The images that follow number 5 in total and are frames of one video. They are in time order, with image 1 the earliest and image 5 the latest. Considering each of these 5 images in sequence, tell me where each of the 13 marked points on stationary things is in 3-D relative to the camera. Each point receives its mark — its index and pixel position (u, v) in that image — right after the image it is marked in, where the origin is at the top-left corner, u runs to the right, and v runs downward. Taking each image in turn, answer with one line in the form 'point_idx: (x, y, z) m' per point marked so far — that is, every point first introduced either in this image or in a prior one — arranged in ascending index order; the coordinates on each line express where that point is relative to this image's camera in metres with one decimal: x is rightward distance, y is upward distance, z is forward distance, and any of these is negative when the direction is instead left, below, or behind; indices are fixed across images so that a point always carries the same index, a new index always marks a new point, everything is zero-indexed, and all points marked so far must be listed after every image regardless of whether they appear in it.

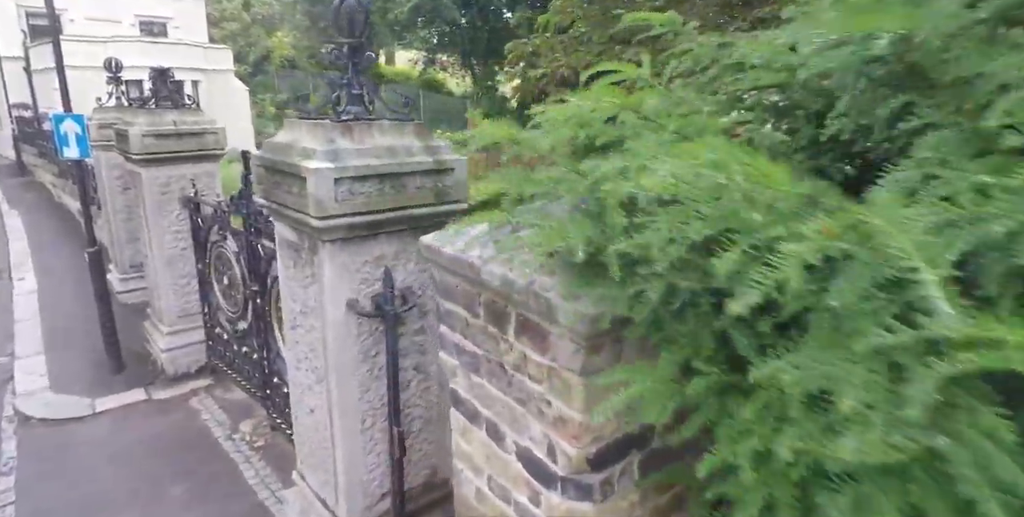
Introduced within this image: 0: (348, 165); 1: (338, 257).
0: (-0.7, +0.4, +2.6) m
1: (-0.8, 0.0, +2.7) m
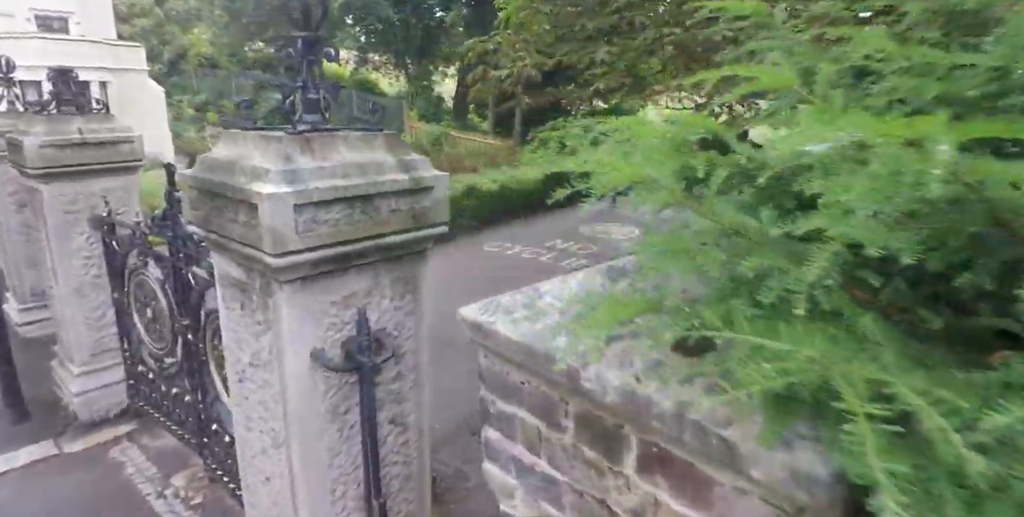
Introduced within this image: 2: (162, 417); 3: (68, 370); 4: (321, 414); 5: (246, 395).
0: (-0.7, +0.3, +2.1) m
1: (-0.8, -0.2, +2.2) m
2: (-2.8, -1.3, +4.8) m
3: (-3.9, -1.0, +5.1) m
4: (-0.8, -0.6, +2.4) m
5: (-1.1, -0.6, +2.5) m
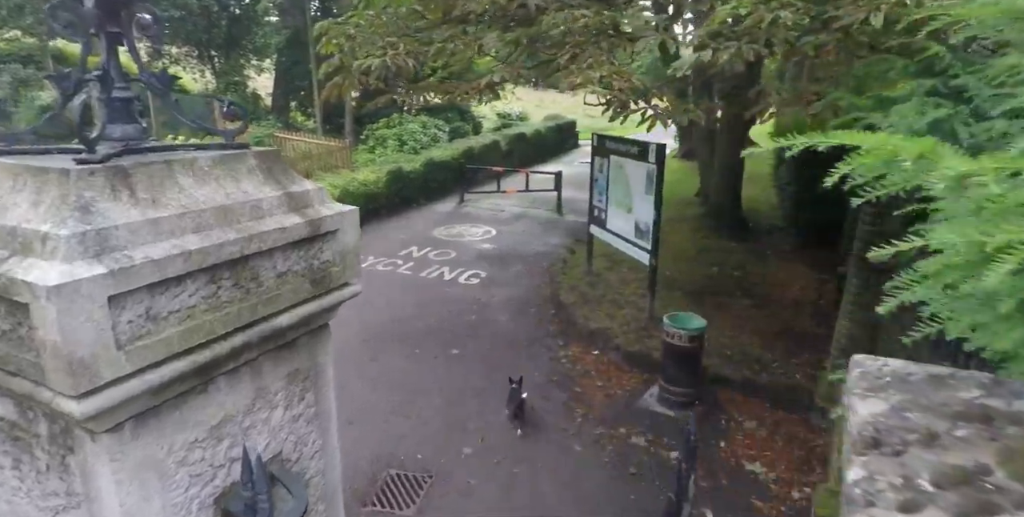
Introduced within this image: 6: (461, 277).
0: (-0.7, 0.0, +1.2) m
1: (-0.8, -0.4, +1.3) m
2: (-3.4, -1.7, +3.2) m
3: (-4.5, -1.5, +3.3) m
4: (-0.8, -0.9, +1.5) m
5: (-1.2, -0.9, +1.5) m
6: (-0.8, -0.3, +9.1) m
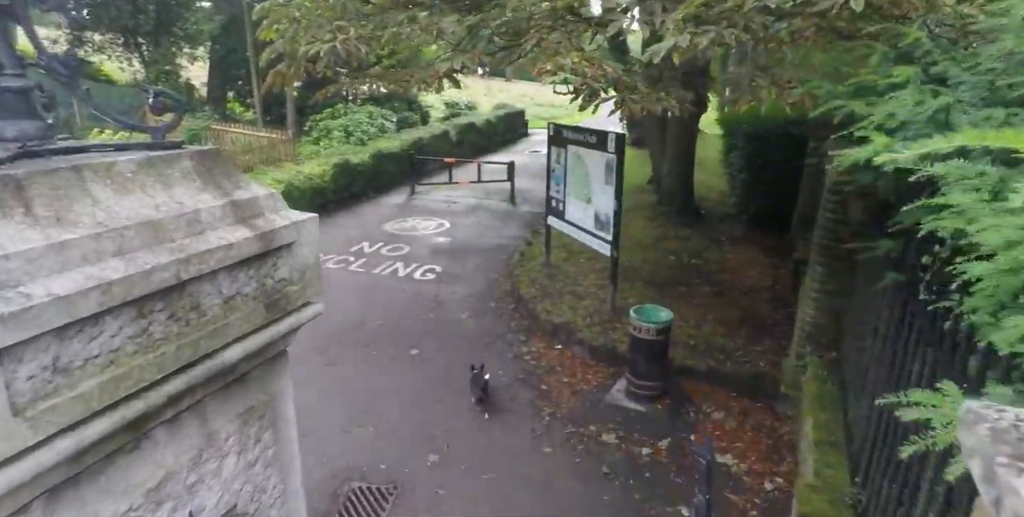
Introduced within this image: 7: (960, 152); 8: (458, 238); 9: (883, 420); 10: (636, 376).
0: (-0.7, -0.1, +0.9) m
1: (-0.8, -0.5, +1.0) m
2: (-3.5, -1.8, +2.8) m
3: (-4.6, -1.6, +2.7) m
4: (-0.8, -0.9, +1.2) m
5: (-1.2, -0.9, +1.2) m
6: (-1.4, -0.2, +8.8) m
7: (+1.6, +0.4, +2.1) m
8: (-1.0, +0.4, +10.5) m
9: (+1.7, -0.8, +2.7) m
10: (+1.1, -1.0, +5.1) m
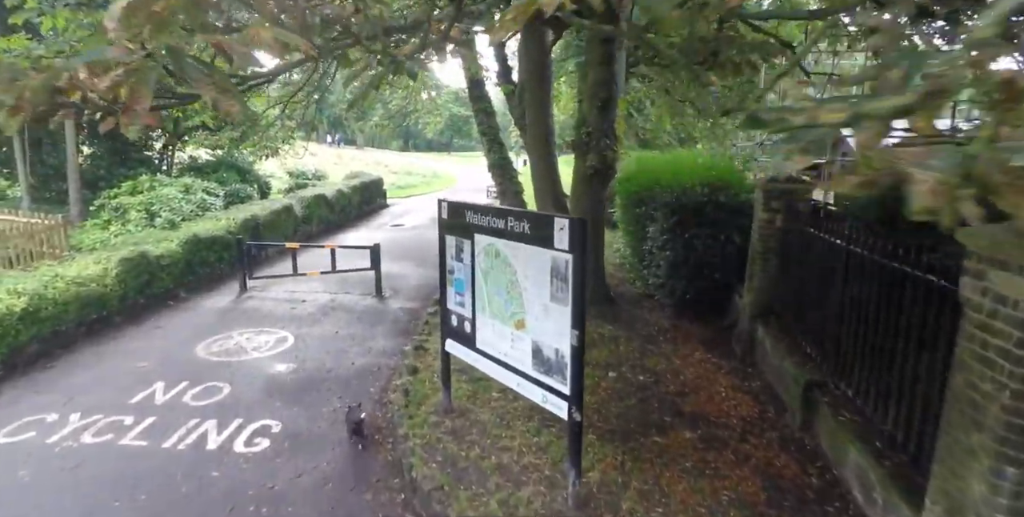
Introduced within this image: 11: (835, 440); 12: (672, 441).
0: (-0.1, -0.6, -1.9) m
1: (-0.2, -1.0, -1.8) m
2: (-3.0, -2.7, -0.9) m
3: (-4.1, -2.5, -1.2) m
4: (-0.2, -1.5, -1.7) m
5: (-0.6, -1.5, -1.7) m
6: (-2.6, -1.7, +5.6) m
7: (+1.8, -0.2, -0.2) m
8: (-2.6, -1.3, +7.4) m
9: (+1.9, -1.4, +0.4) m
10: (+0.8, -1.9, +2.5) m
11: (+2.4, -1.3, +4.4) m
12: (+1.3, -1.5, +4.9) m
